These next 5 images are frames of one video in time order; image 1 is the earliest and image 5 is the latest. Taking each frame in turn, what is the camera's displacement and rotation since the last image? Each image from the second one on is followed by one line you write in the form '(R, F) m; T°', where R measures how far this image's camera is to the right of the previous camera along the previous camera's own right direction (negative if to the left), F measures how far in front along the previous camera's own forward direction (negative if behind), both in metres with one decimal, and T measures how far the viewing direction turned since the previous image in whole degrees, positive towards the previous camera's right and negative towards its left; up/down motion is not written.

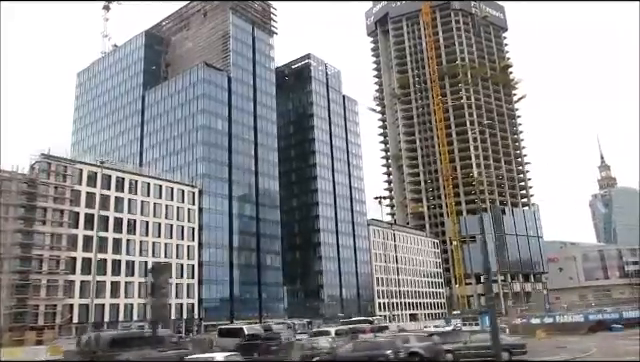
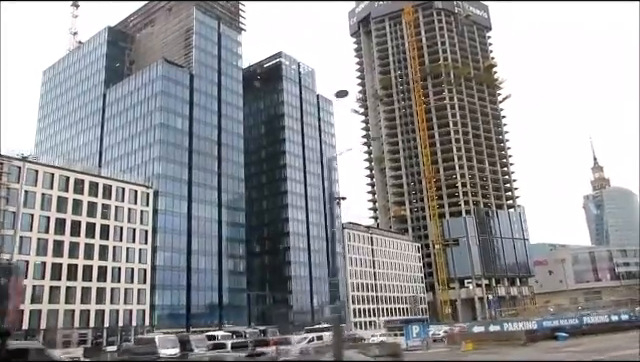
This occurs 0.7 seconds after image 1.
(+5.9, +3.8) m; 0°
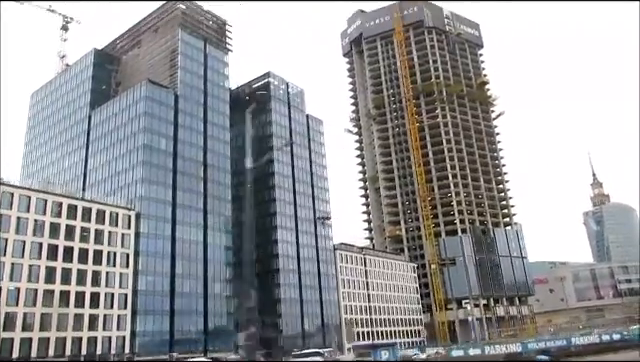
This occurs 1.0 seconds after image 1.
(+2.5, +1.6) m; 0°
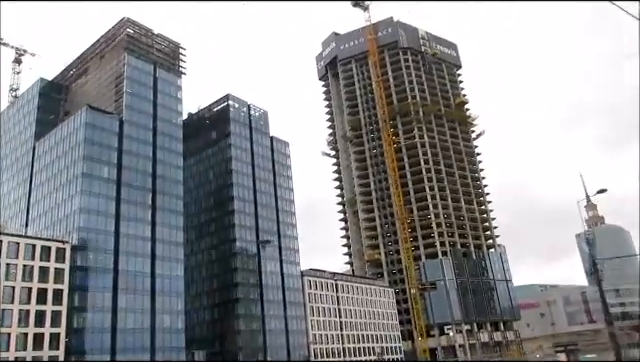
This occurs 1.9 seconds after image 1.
(+8.1, +4.3) m; 0°
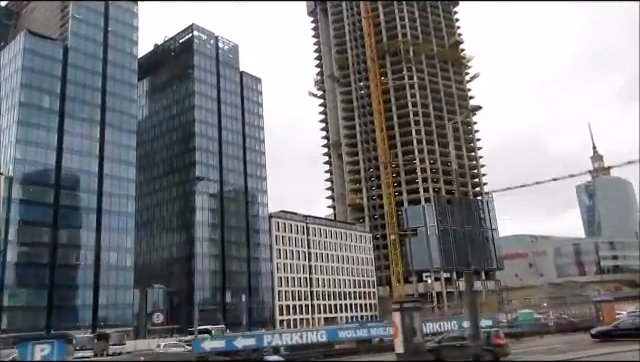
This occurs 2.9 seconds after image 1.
(+8.6, +5.2) m; -1°
